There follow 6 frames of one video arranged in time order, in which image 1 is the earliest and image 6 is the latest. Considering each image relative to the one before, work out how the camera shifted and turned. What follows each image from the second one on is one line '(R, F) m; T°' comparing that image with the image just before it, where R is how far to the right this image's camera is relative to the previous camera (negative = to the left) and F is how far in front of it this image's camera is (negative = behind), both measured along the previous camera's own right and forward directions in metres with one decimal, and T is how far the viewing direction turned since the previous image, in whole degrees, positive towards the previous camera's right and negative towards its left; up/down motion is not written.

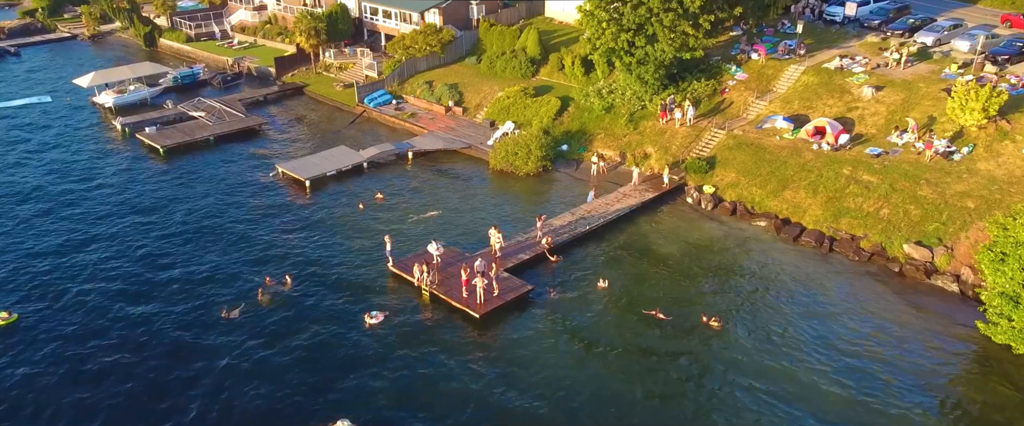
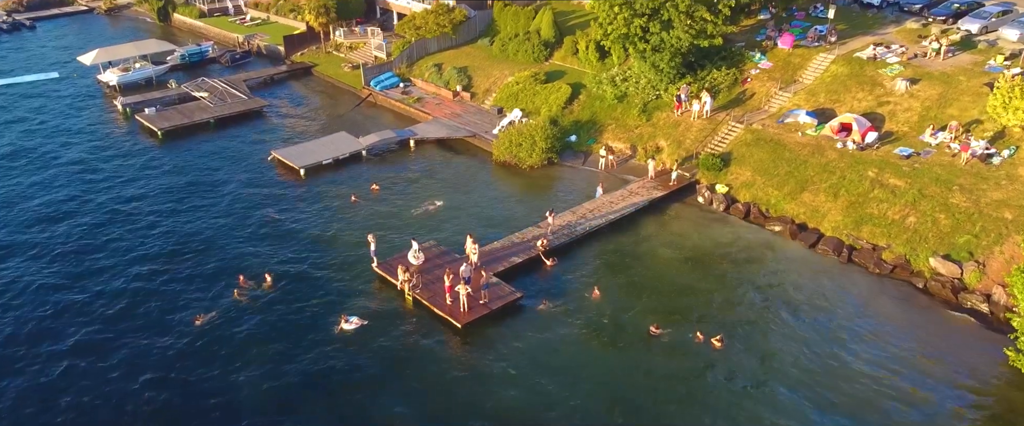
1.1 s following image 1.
(+2.2, +2.8) m; -2°
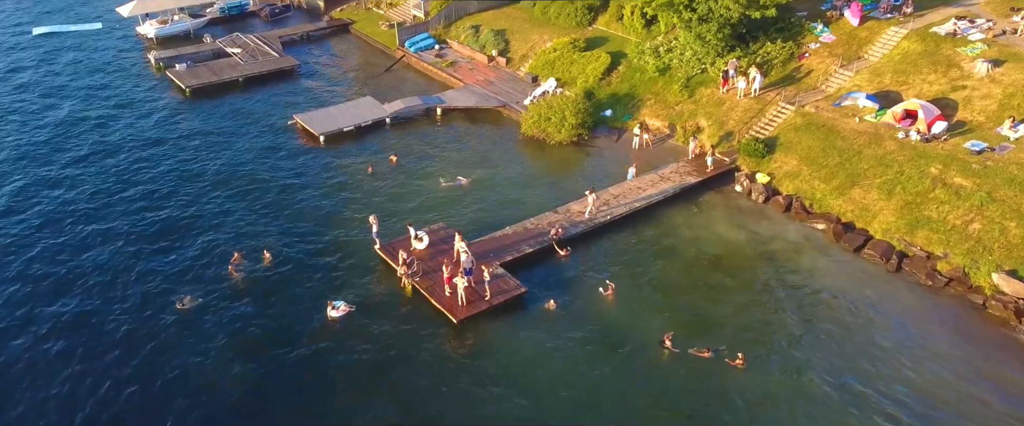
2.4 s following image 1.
(+2.6, +3.0) m; -5°
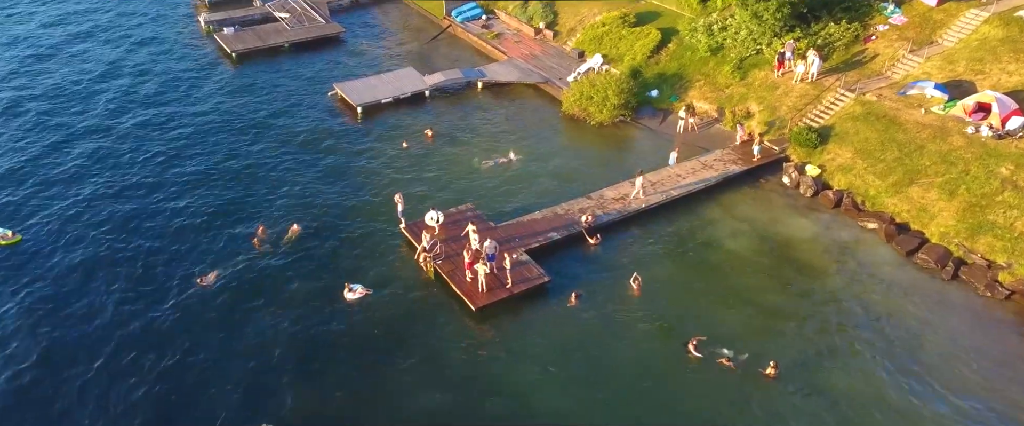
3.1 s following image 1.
(+1.4, +1.3) m; -4°
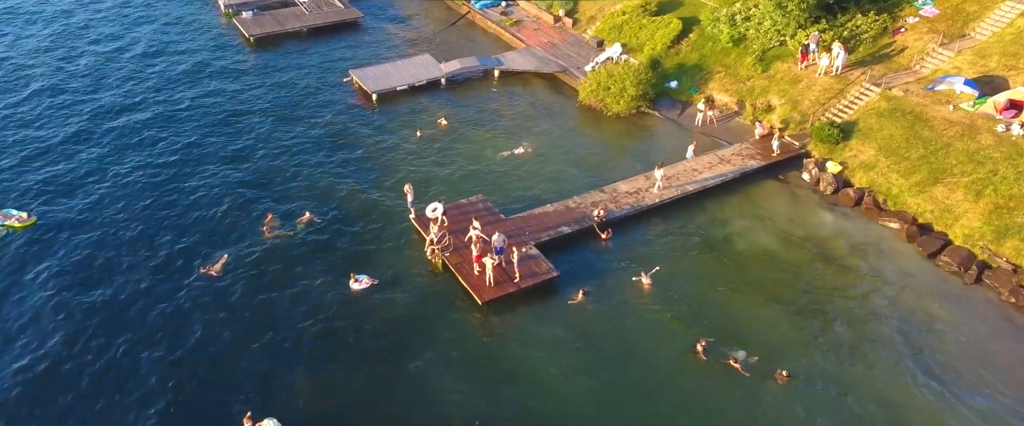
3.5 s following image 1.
(+0.6, +0.5) m; -2°
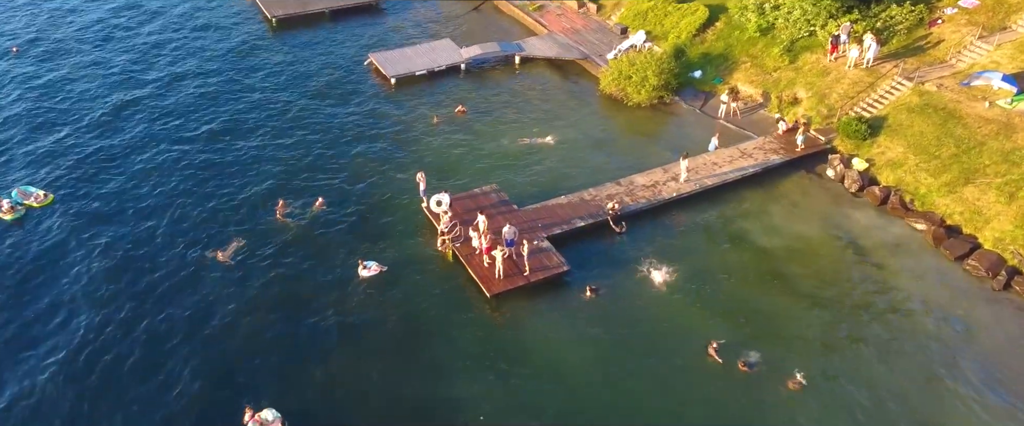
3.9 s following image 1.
(+0.7, +0.6) m; -2°
